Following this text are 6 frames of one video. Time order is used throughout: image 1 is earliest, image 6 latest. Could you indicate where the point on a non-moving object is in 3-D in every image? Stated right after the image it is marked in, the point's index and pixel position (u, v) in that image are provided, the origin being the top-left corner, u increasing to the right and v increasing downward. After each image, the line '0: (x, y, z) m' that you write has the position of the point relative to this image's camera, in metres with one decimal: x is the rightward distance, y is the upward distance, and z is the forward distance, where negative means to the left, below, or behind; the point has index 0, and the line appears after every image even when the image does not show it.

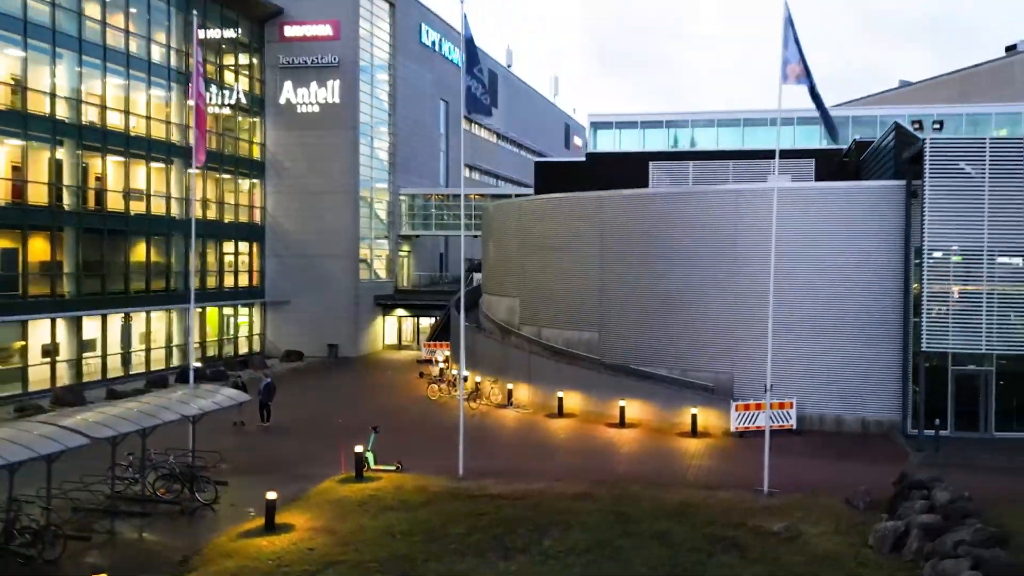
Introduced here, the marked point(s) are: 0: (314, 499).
0: (-1.7, -1.9, +14.5) m
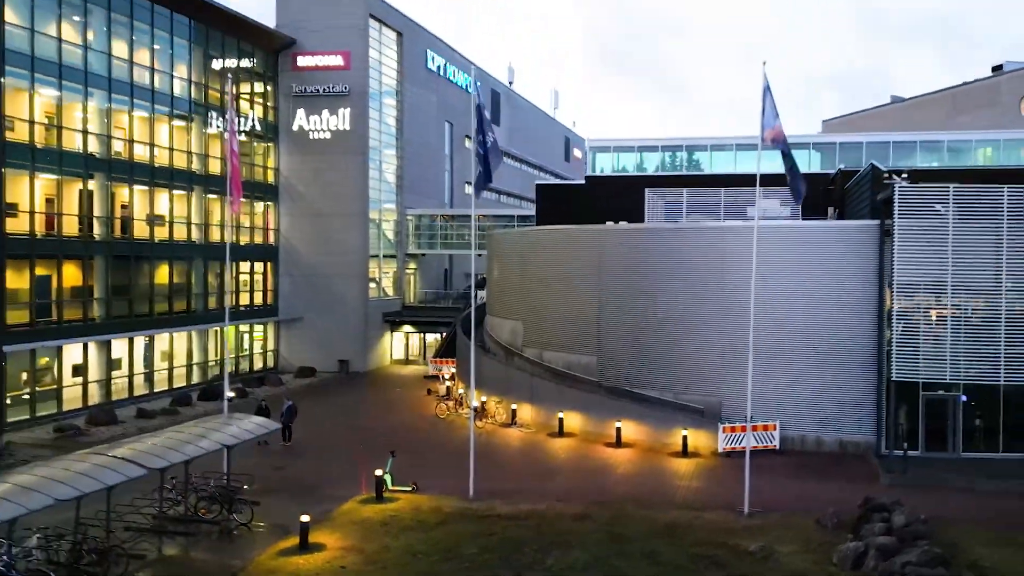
0: (-1.7, -2.3, +16.2) m
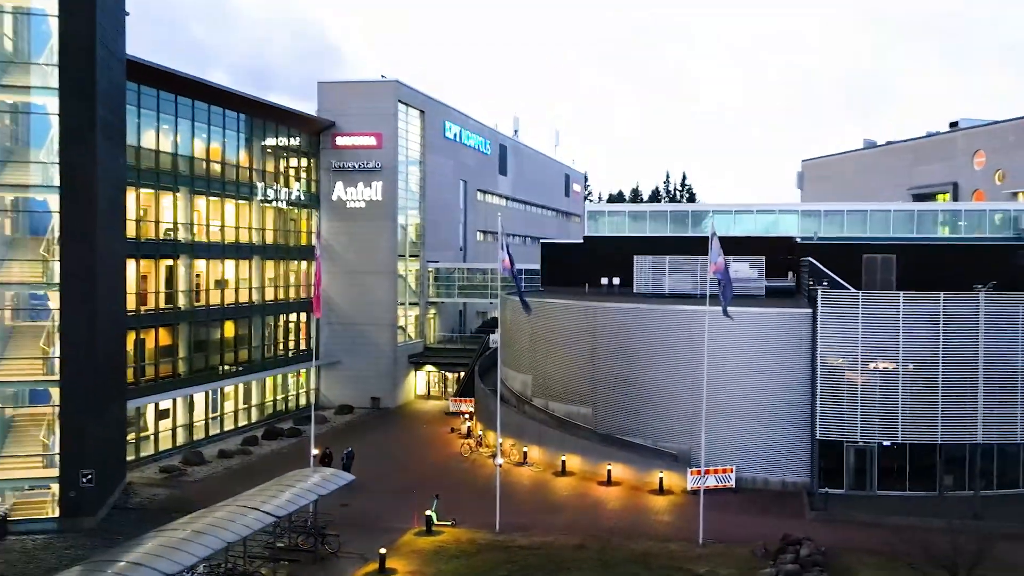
0: (-1.4, -3.5, +22.1) m
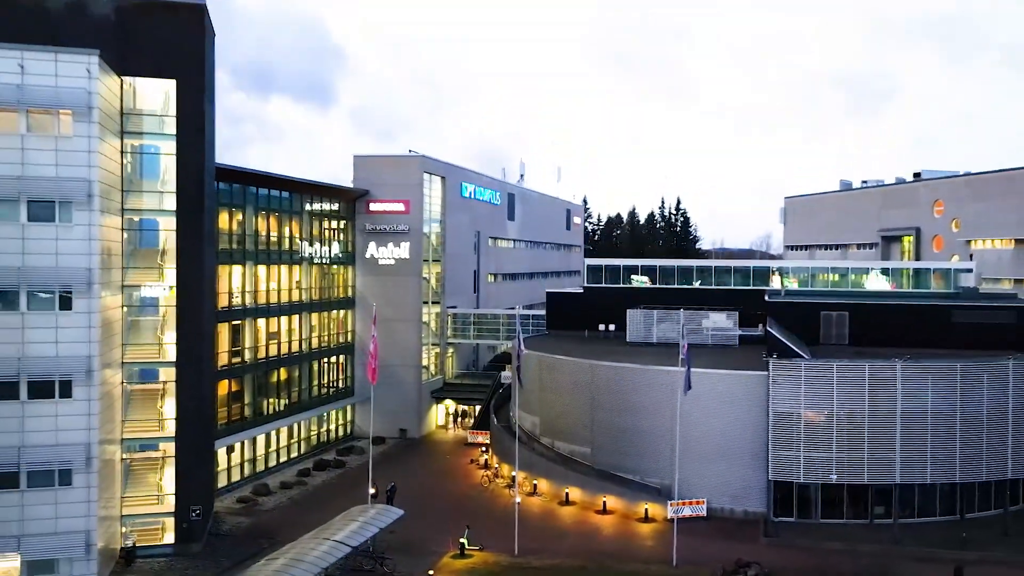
0: (-1.2, -4.8, +28.5) m
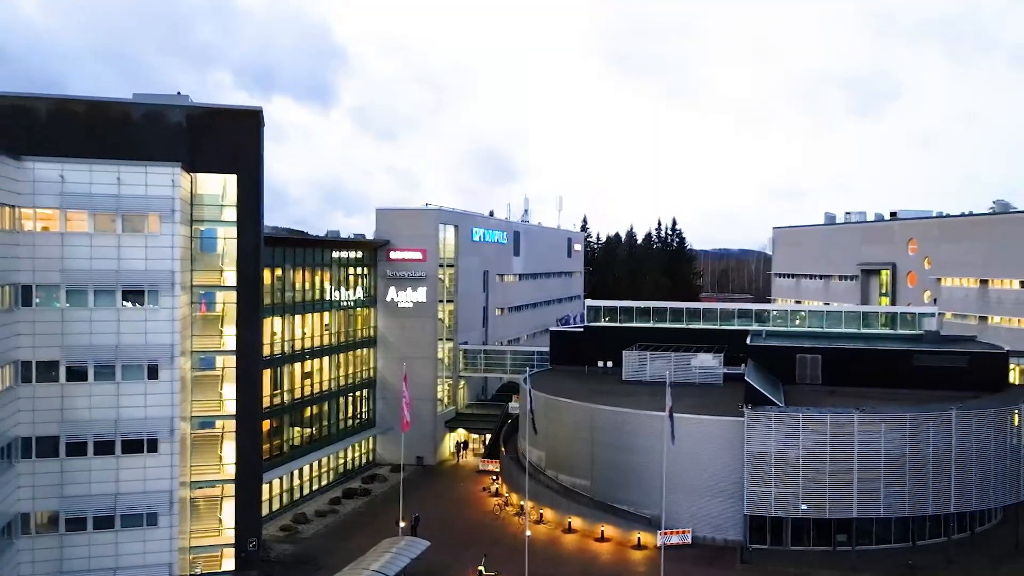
0: (-0.9, -6.2, +33.5) m
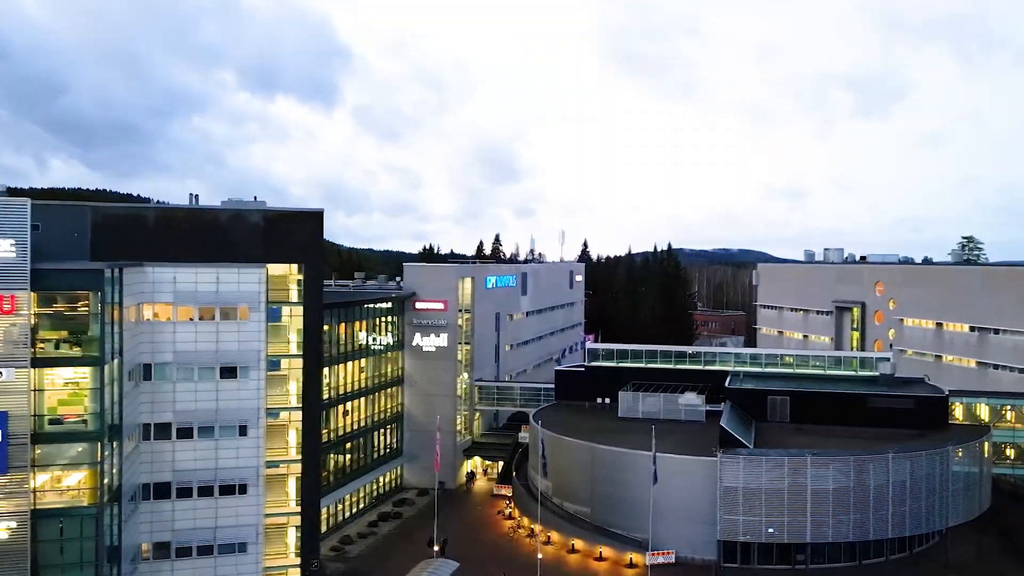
0: (-0.6, -7.9, +41.3) m
